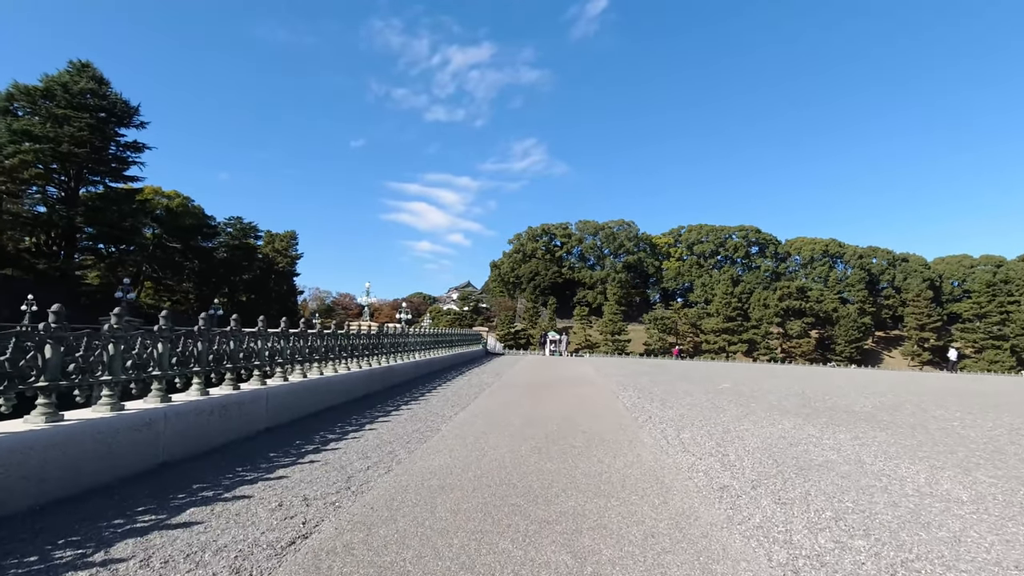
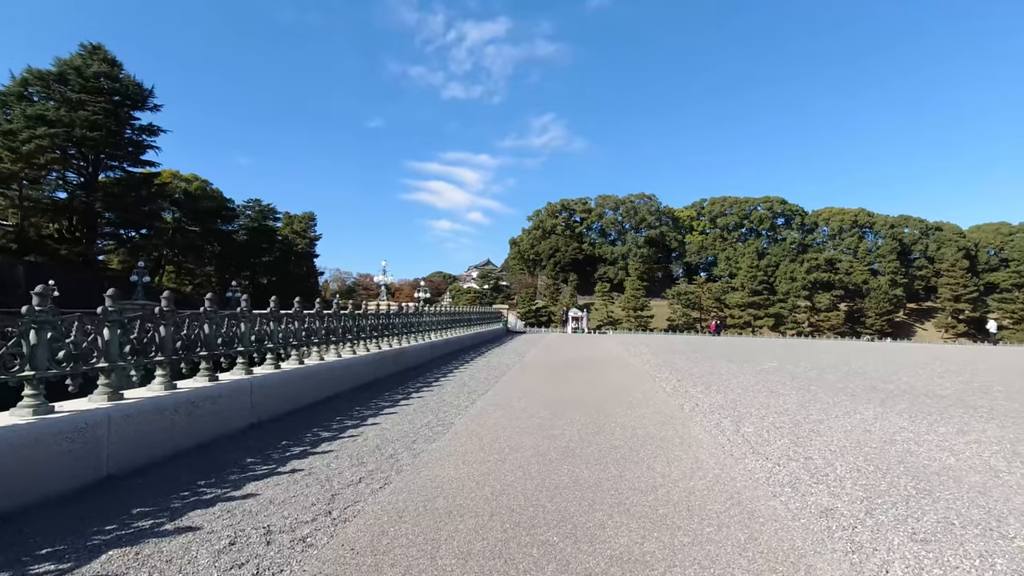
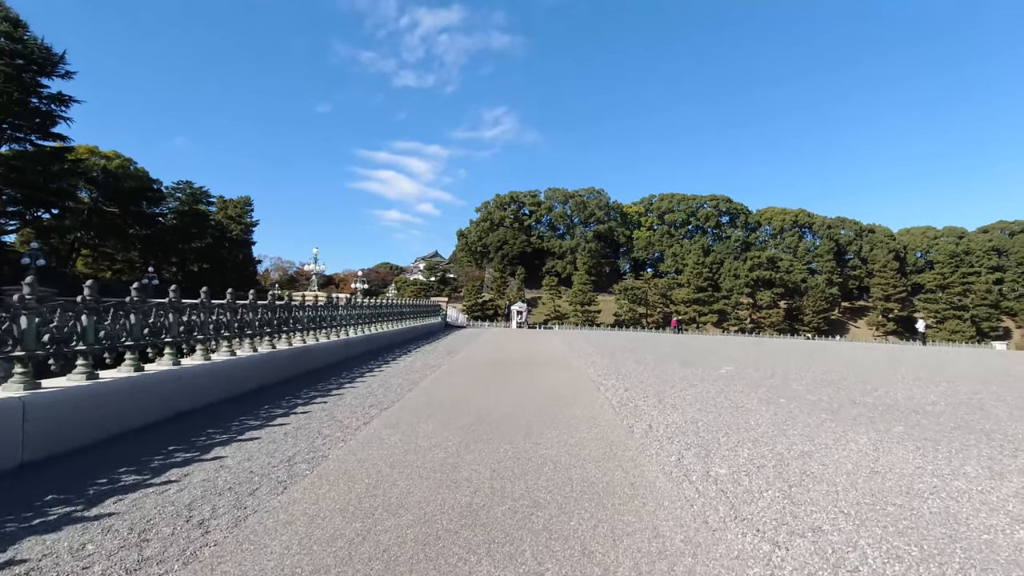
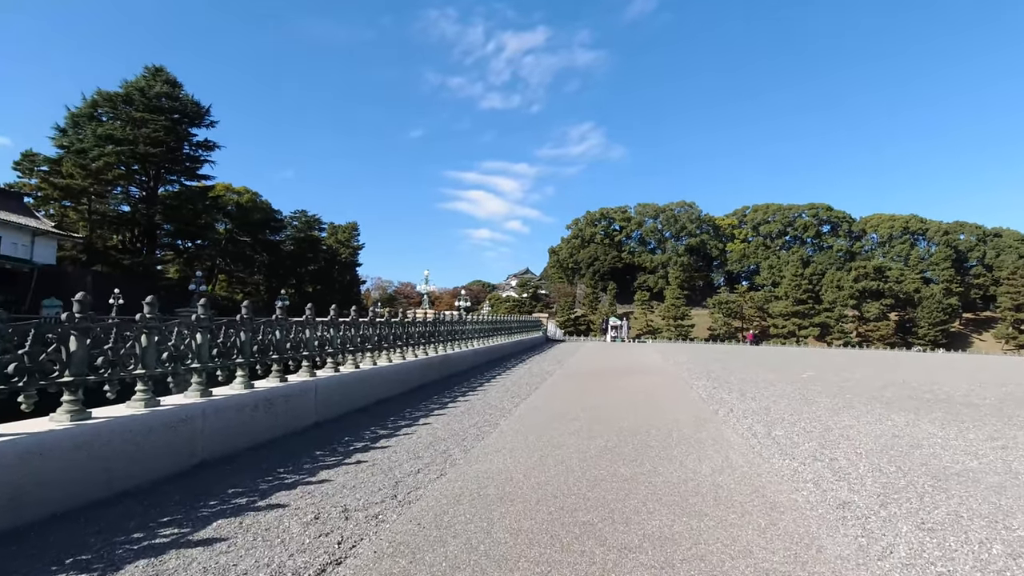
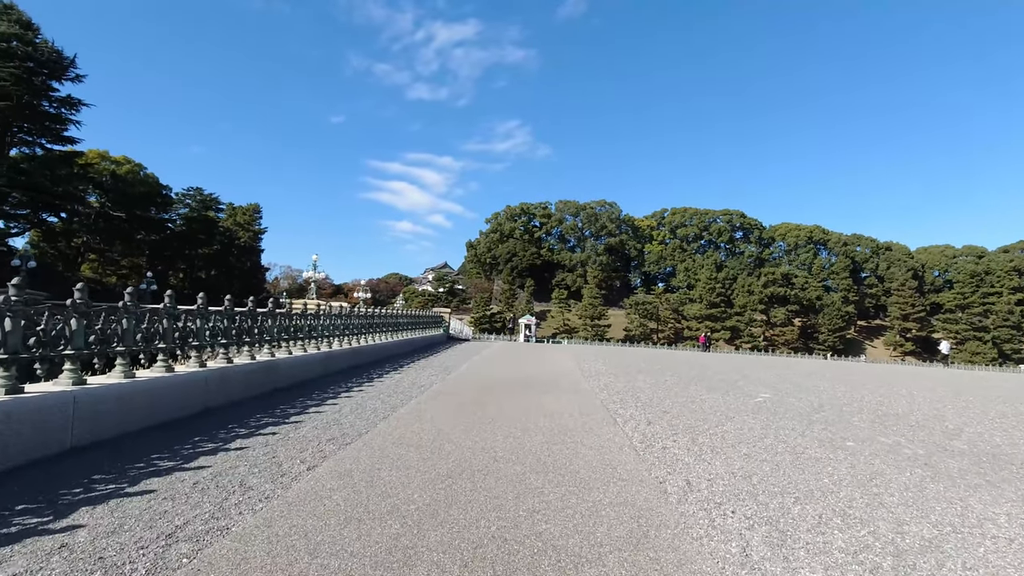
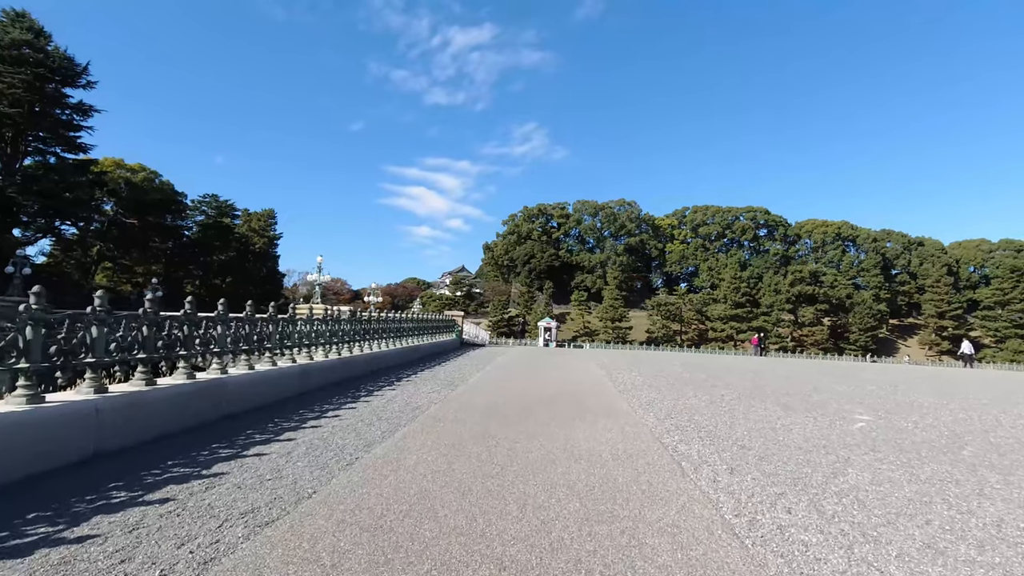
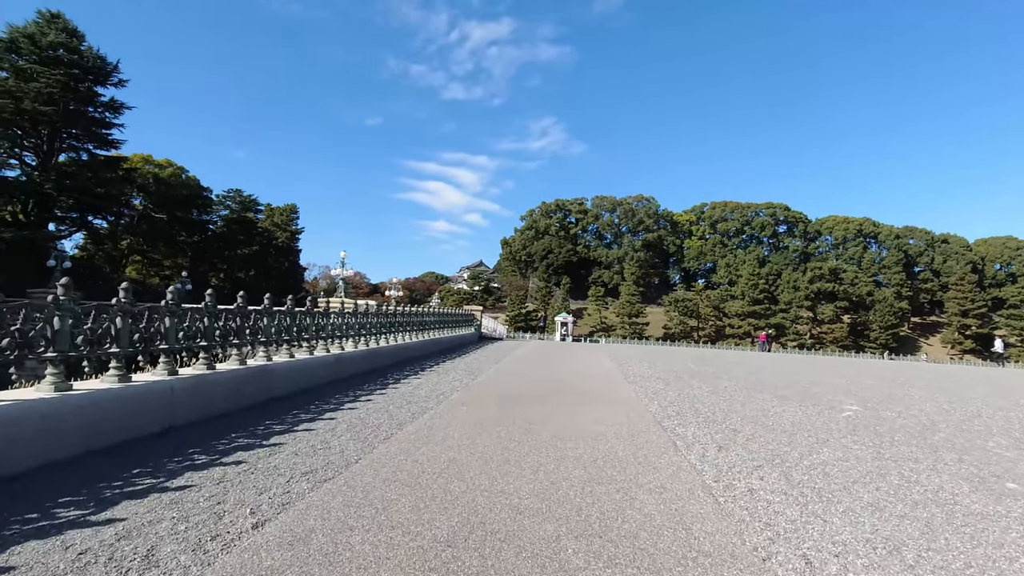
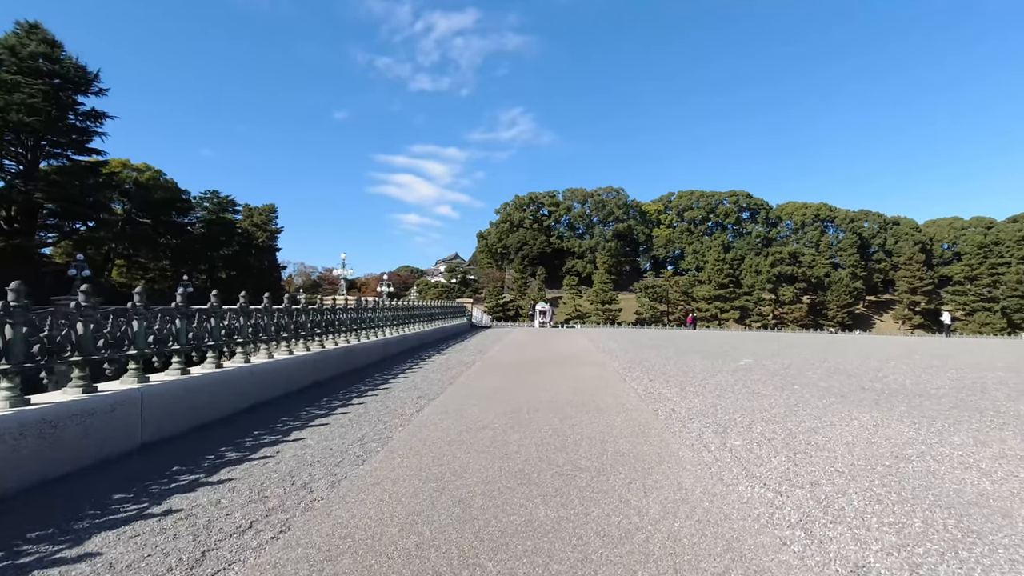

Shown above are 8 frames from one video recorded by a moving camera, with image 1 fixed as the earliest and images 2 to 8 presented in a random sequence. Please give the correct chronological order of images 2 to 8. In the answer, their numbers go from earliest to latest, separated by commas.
4, 2, 8, 3, 5, 7, 6
